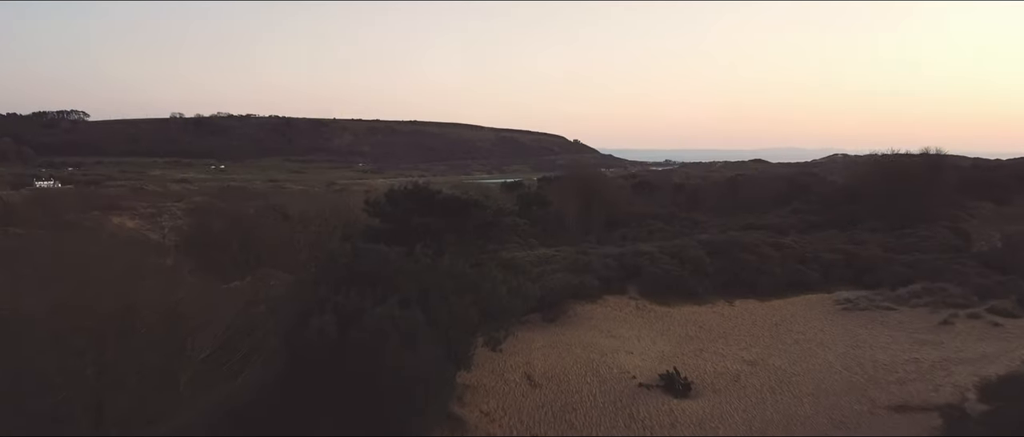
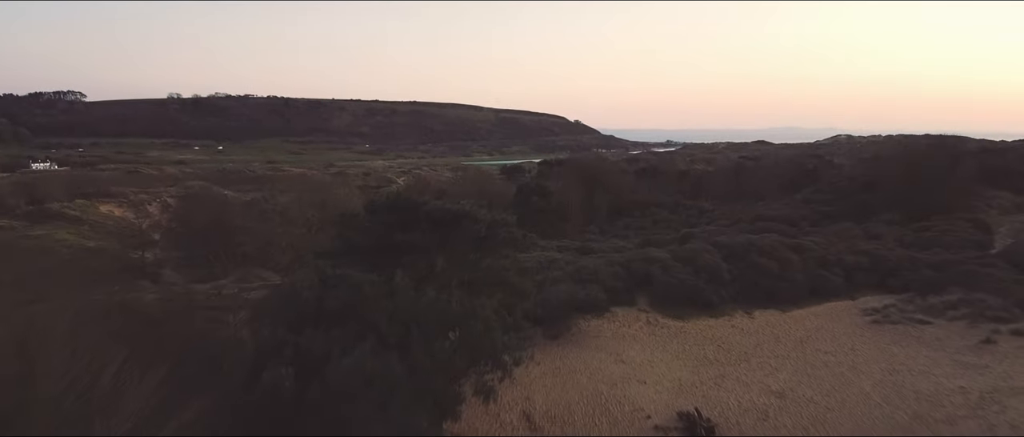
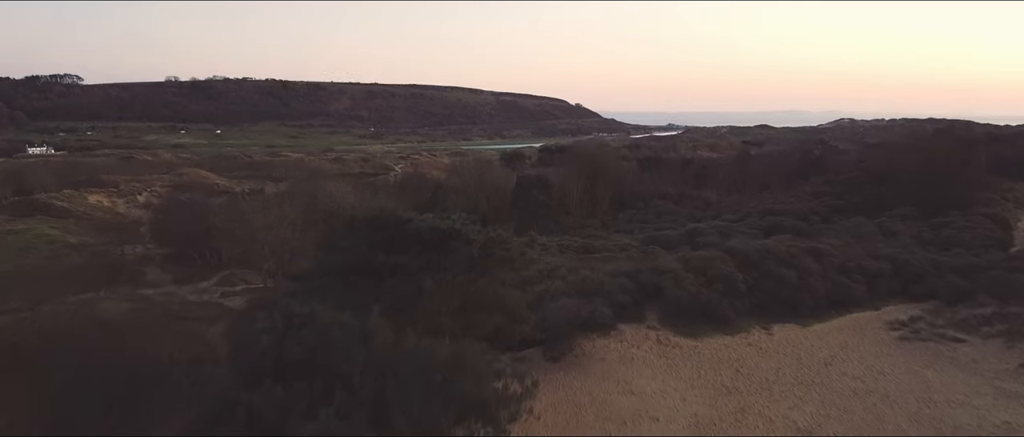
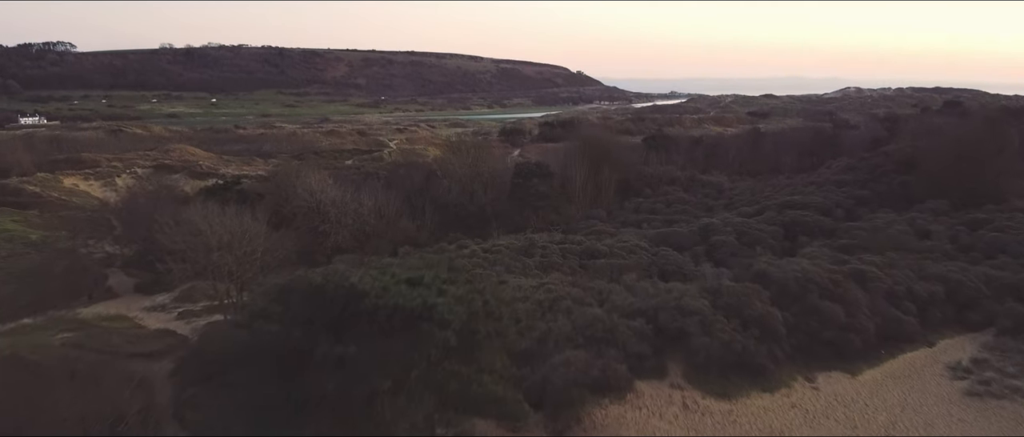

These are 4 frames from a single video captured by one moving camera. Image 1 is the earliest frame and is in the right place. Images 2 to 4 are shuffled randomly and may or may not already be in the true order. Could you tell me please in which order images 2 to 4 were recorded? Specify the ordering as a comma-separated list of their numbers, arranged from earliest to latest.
2, 3, 4
